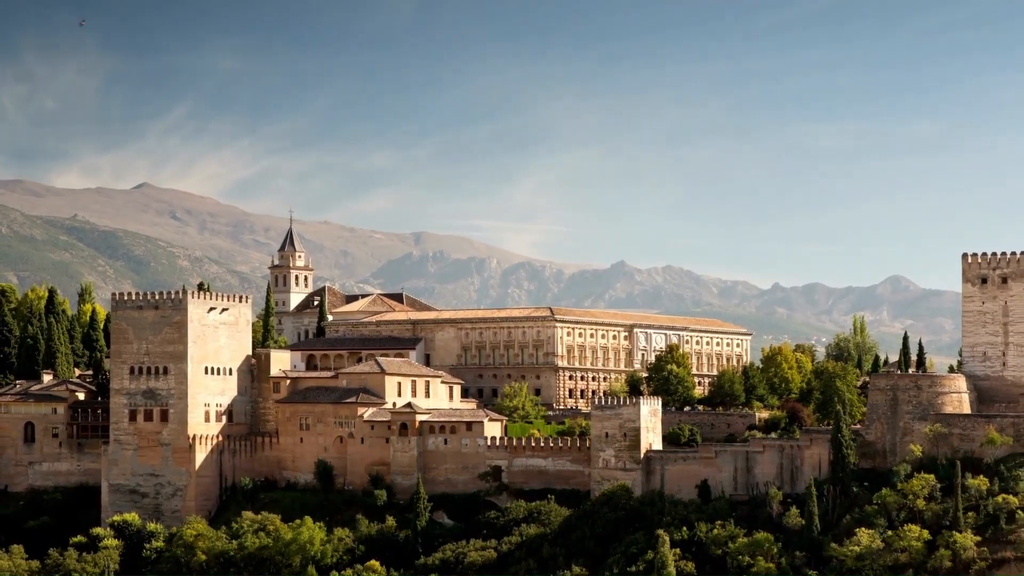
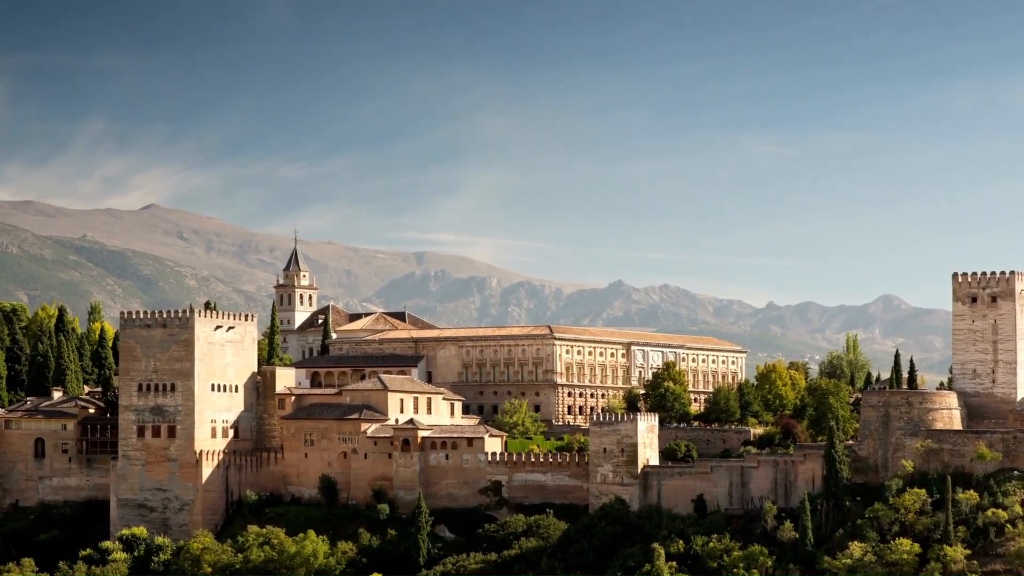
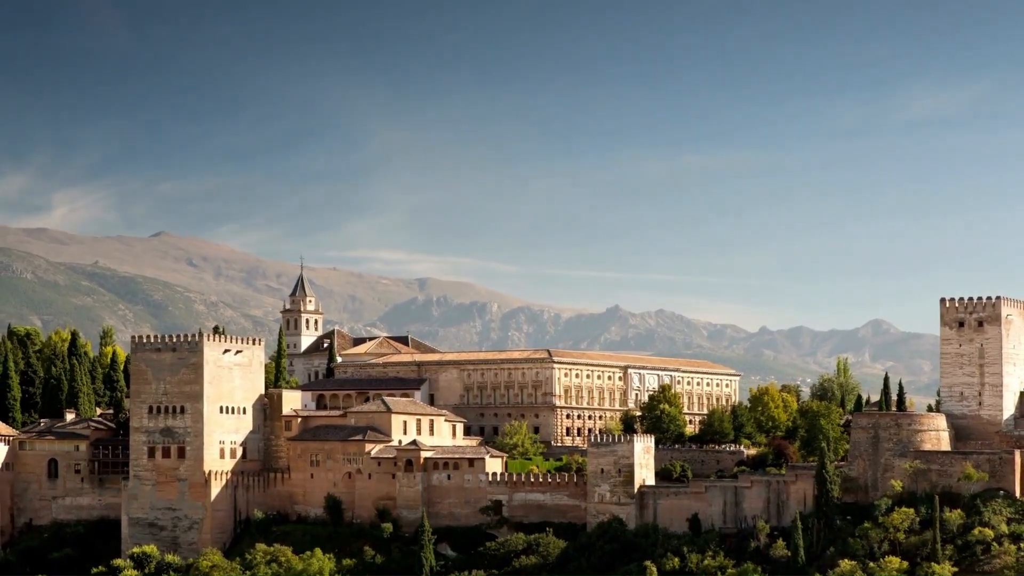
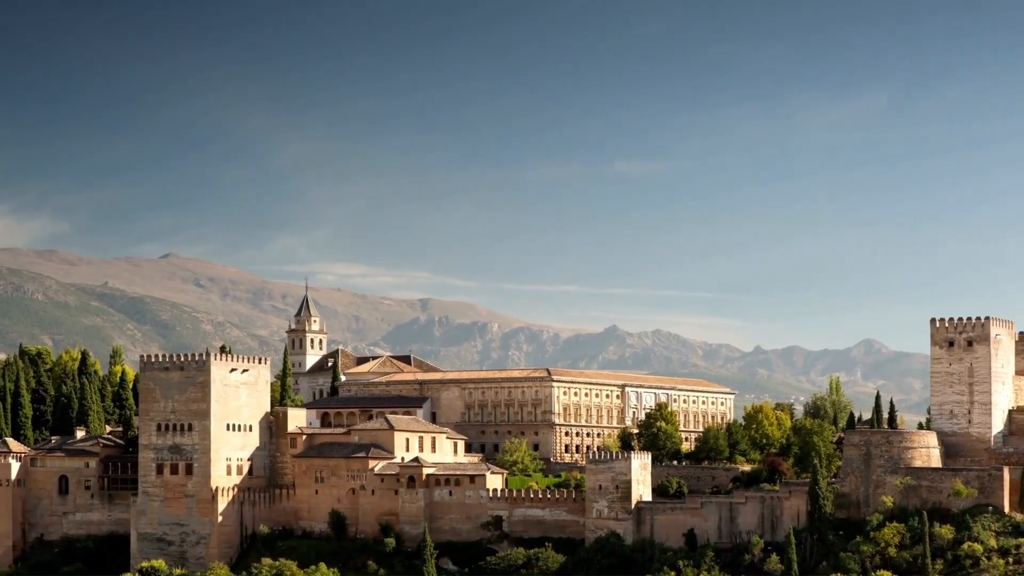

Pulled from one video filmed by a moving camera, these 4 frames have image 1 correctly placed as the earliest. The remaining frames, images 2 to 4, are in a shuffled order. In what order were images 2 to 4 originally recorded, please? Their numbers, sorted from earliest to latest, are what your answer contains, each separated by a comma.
2, 3, 4
